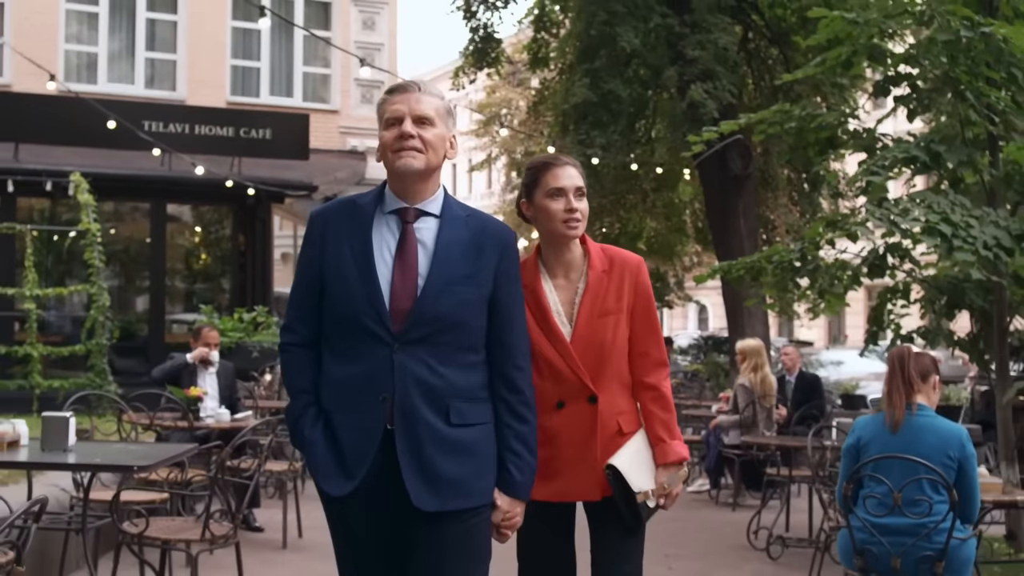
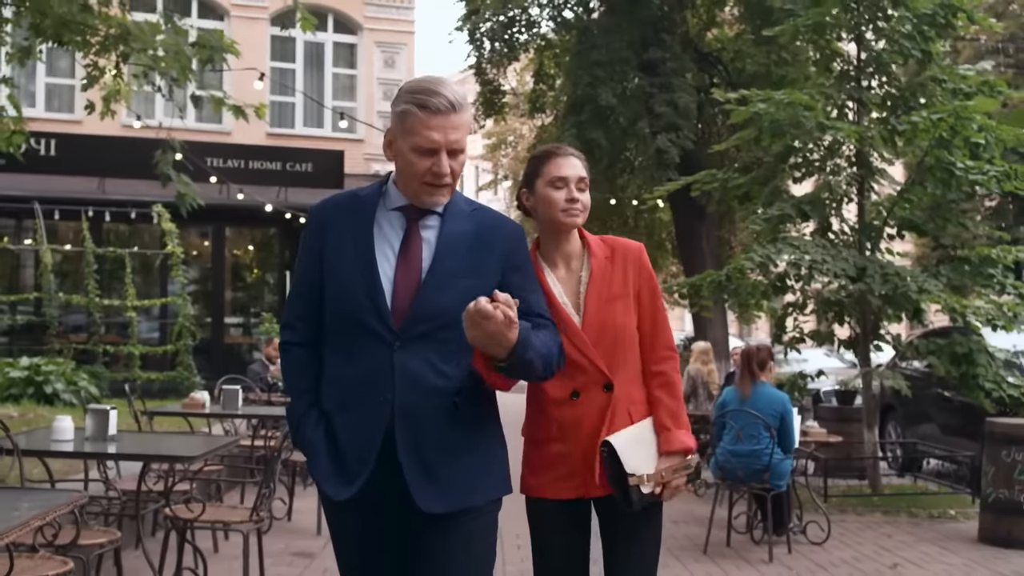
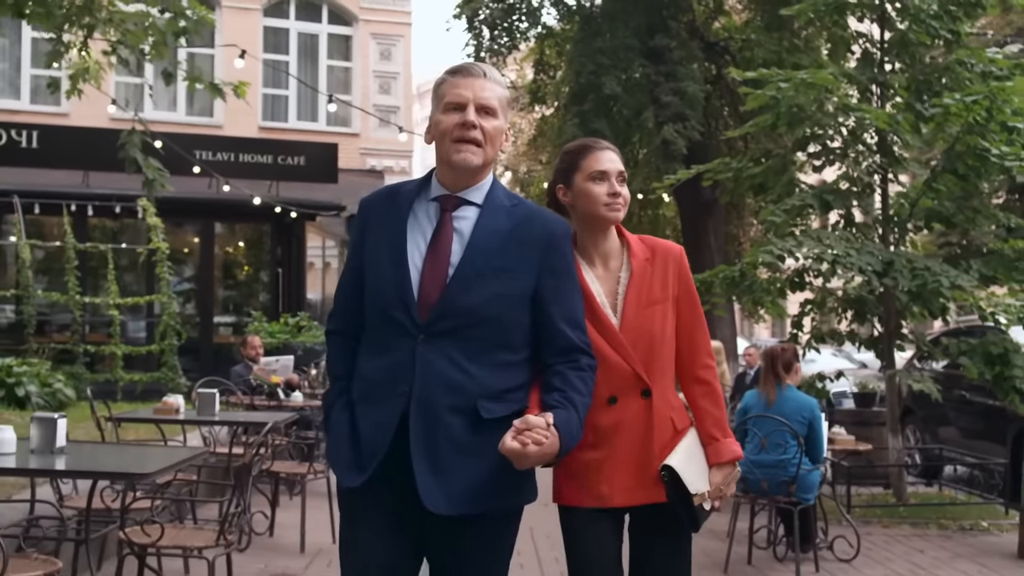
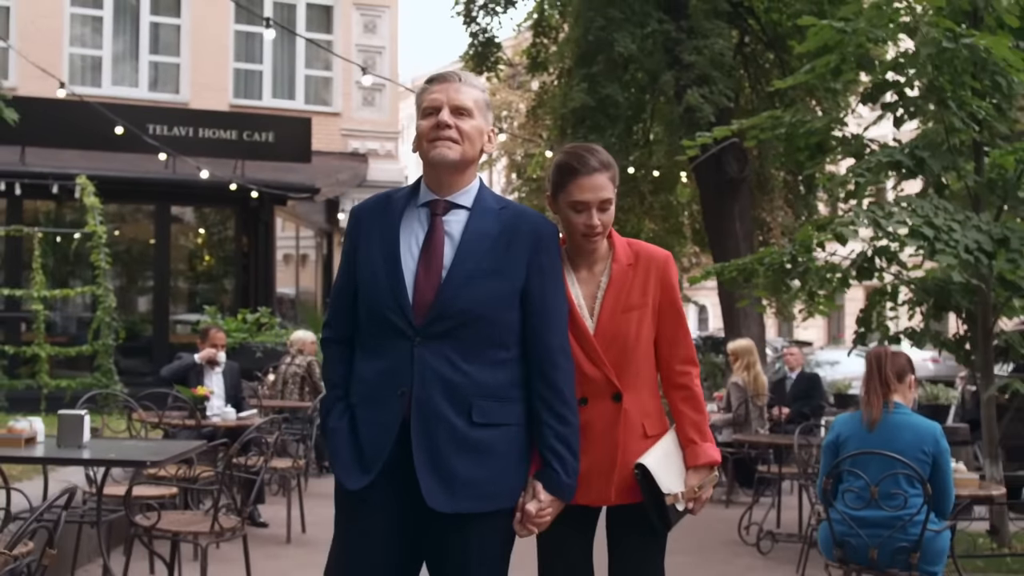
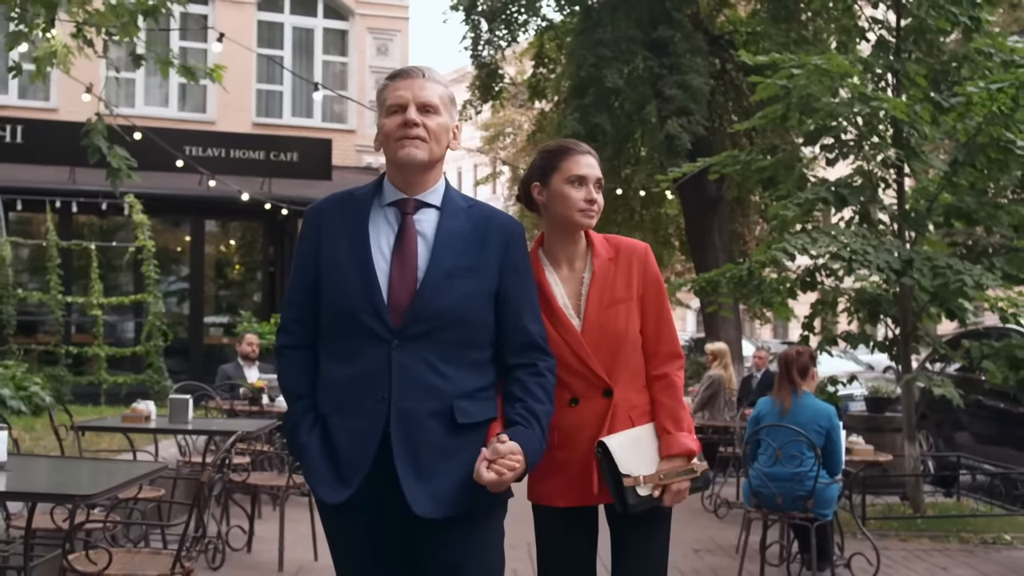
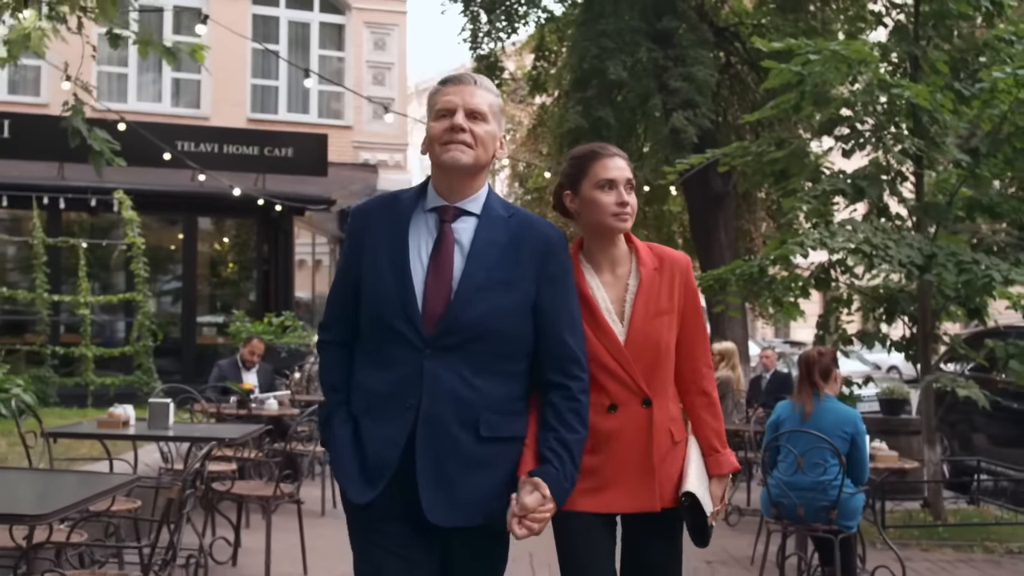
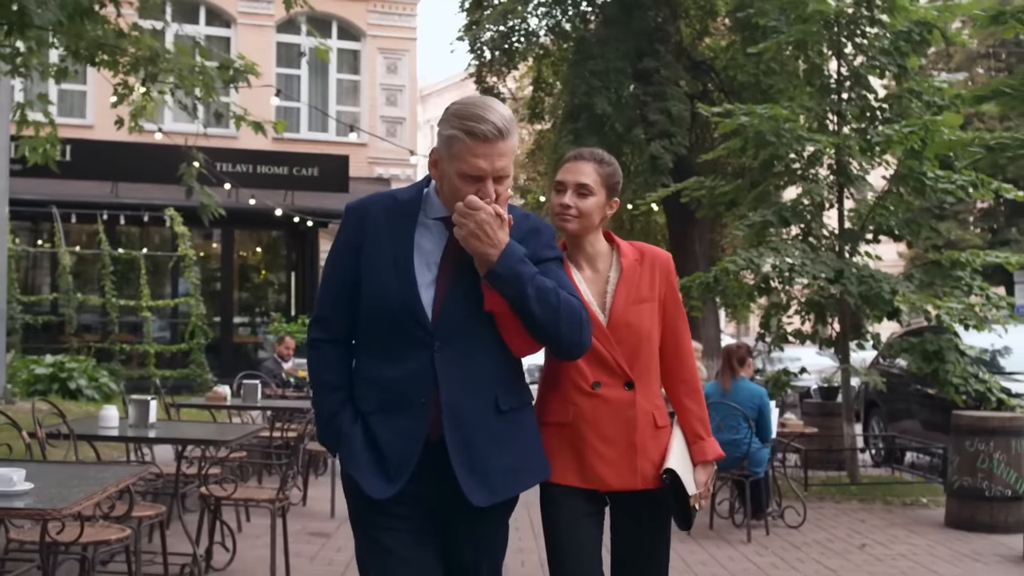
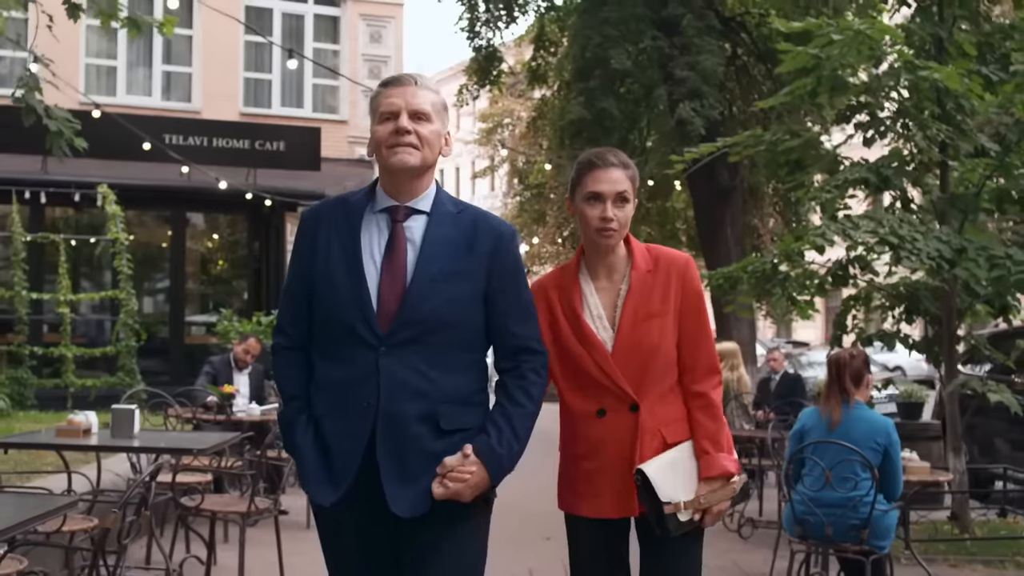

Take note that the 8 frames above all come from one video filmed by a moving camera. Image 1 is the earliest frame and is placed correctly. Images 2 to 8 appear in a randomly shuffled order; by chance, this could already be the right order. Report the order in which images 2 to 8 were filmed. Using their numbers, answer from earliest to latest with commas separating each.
4, 8, 6, 5, 3, 2, 7
